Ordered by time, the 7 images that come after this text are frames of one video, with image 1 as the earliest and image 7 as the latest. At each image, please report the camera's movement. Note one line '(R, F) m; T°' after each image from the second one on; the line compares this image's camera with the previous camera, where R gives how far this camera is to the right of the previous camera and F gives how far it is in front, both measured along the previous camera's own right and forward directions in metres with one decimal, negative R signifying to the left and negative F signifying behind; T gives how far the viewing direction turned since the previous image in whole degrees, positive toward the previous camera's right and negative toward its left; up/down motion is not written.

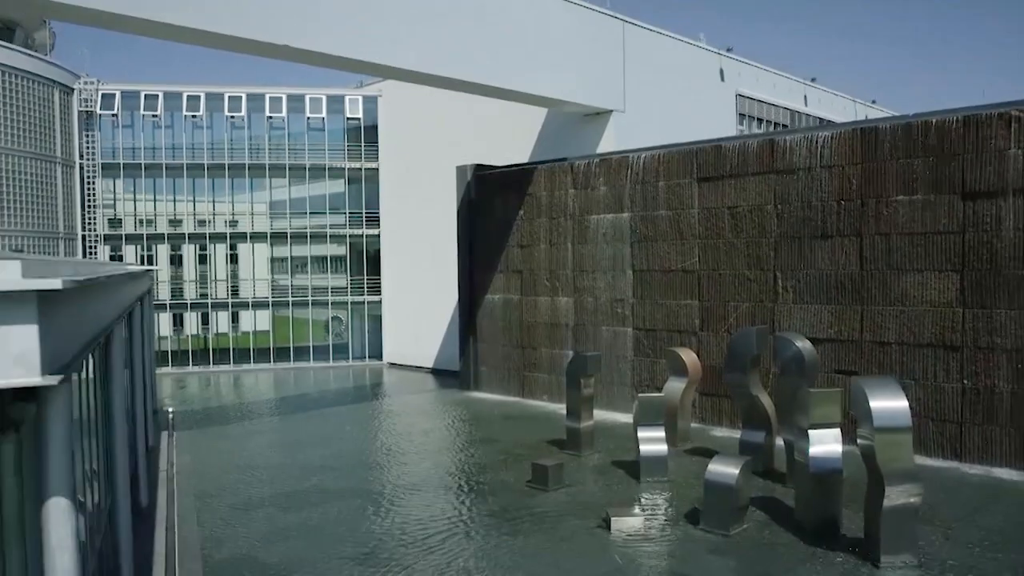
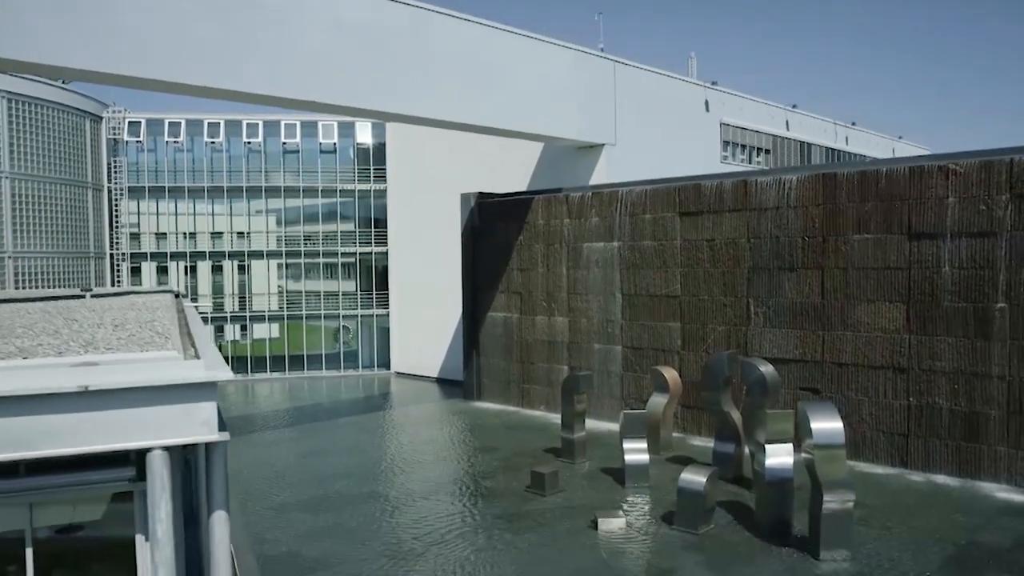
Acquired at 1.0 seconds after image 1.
(-0.1, -1.7) m; 0°
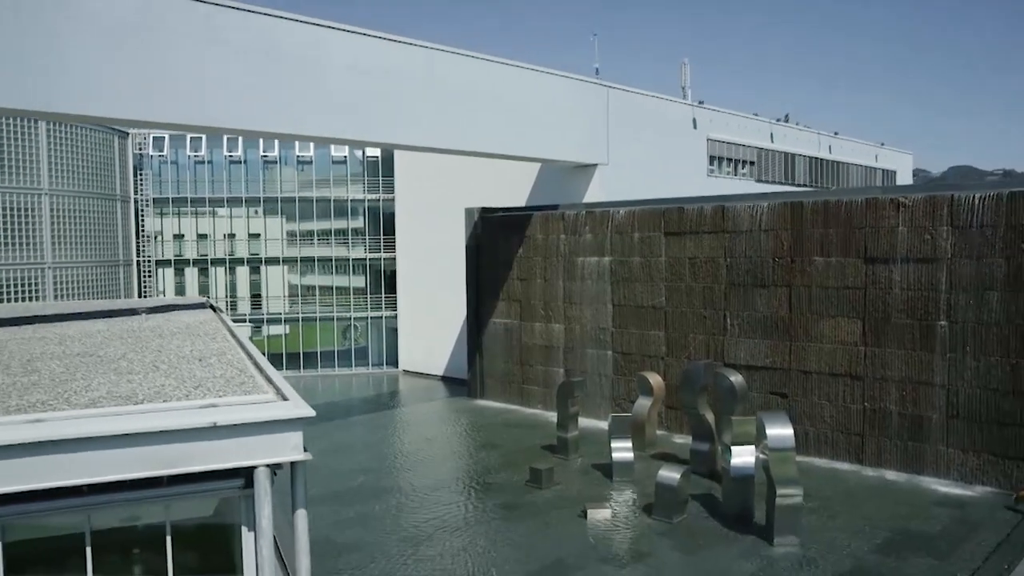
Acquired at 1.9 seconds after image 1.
(0.0, -1.8) m; 0°
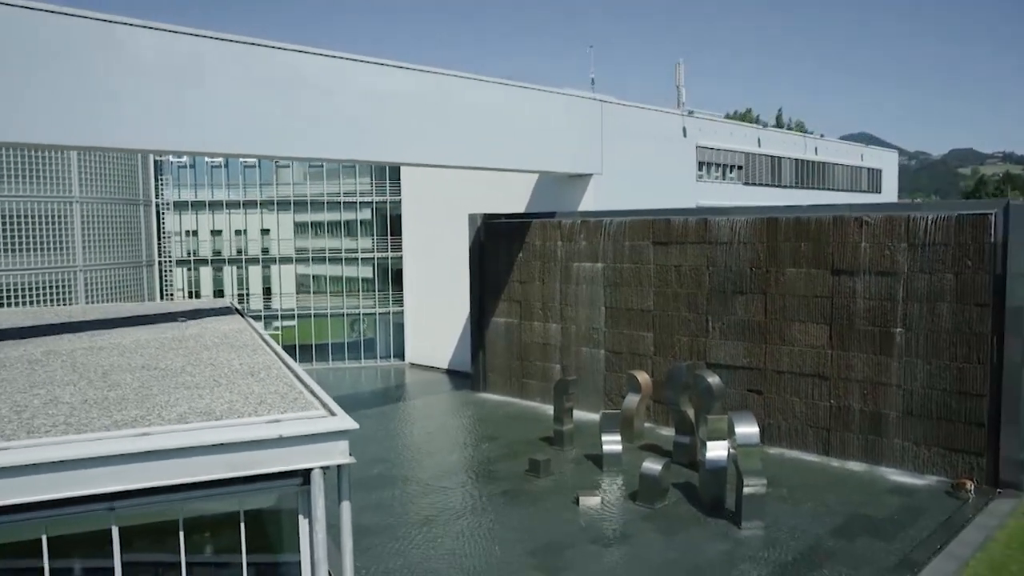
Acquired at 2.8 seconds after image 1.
(0.0, -1.6) m; 0°
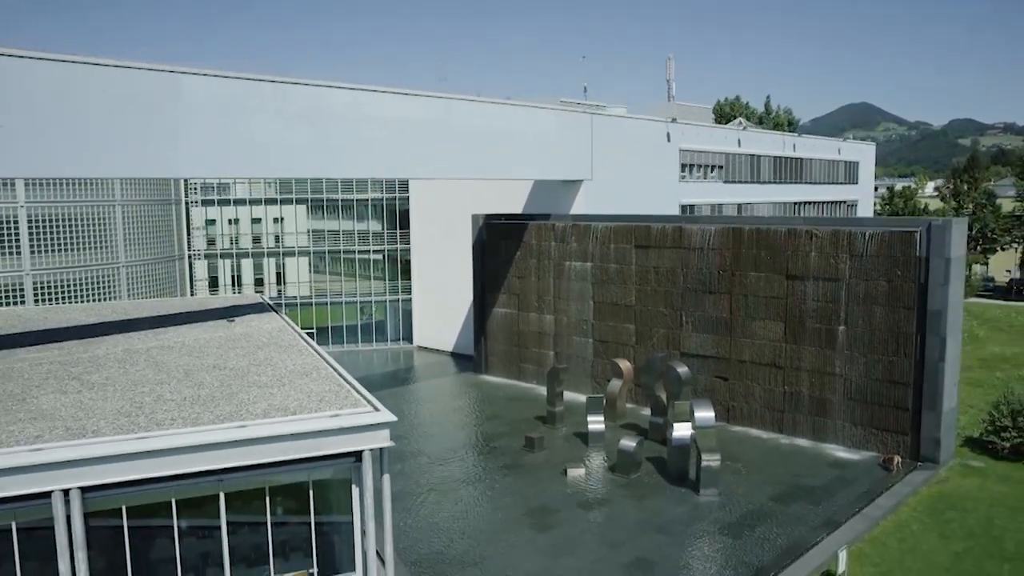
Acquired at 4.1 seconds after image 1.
(0.0, -2.7) m; 0°
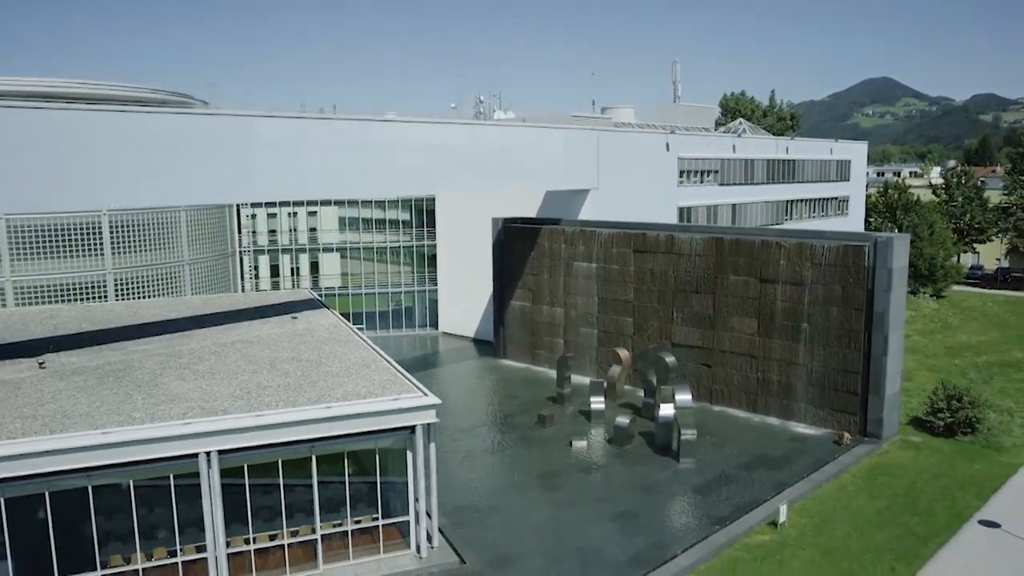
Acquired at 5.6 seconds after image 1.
(0.0, -3.7) m; -1°
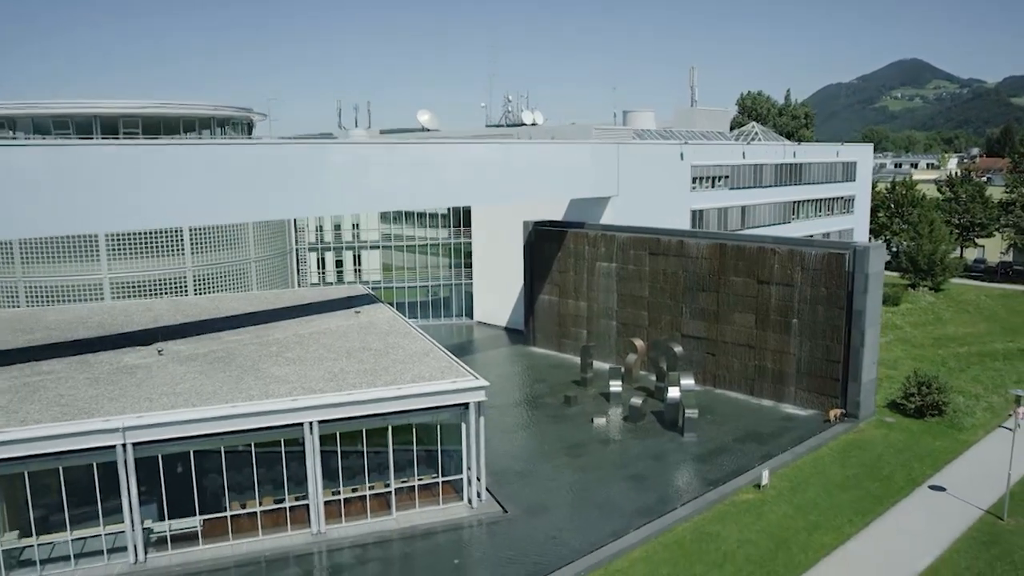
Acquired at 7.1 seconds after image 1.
(-0.2, -3.8) m; -2°
